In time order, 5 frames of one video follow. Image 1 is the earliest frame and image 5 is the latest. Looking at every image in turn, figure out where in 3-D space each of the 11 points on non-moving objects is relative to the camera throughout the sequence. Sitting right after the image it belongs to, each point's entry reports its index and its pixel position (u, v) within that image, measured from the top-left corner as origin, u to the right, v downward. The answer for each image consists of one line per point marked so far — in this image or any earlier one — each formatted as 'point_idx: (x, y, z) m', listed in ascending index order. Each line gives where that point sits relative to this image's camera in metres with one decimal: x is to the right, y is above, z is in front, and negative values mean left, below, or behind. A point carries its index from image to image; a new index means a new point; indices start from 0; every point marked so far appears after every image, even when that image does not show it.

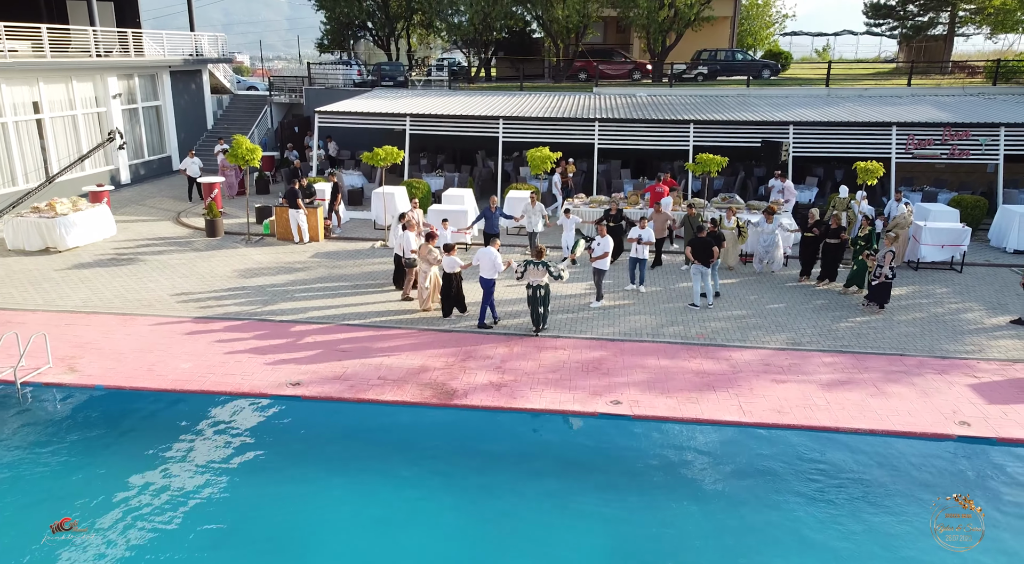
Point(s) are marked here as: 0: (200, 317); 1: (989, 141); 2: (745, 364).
0: (-5.2, -0.6, +12.5) m
1: (+12.1, +3.6, +19.0) m
2: (+3.4, -1.2, +10.9) m
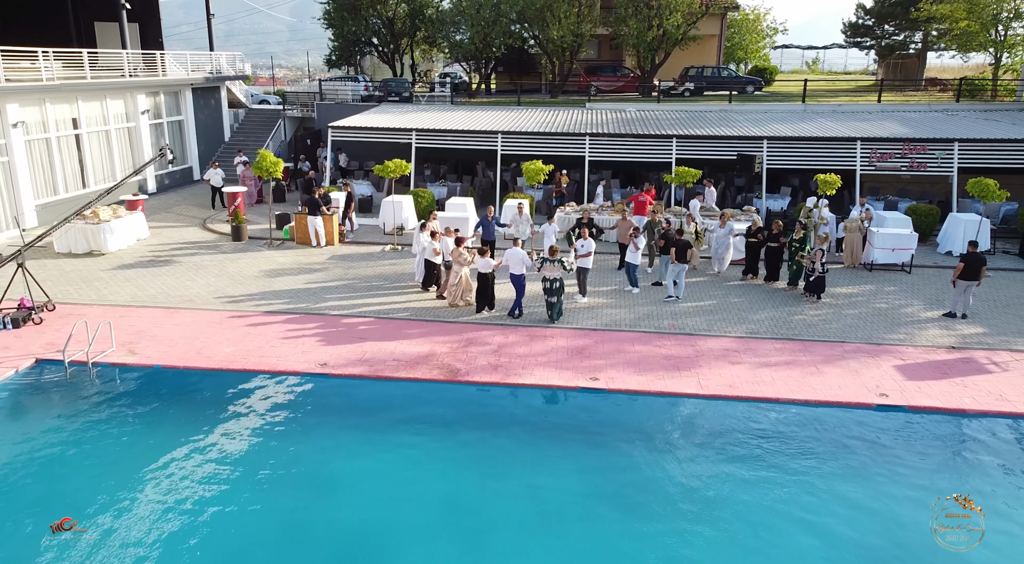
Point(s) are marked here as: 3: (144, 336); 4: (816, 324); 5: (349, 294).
0: (-5.2, -0.6, +14.3) m
1: (+12.1, +3.5, +20.8) m
2: (+3.3, -1.1, +12.7) m
3: (-6.4, -0.9, +13.0) m
4: (+5.6, -0.7, +13.8) m
5: (-3.3, -0.3, +15.4) m
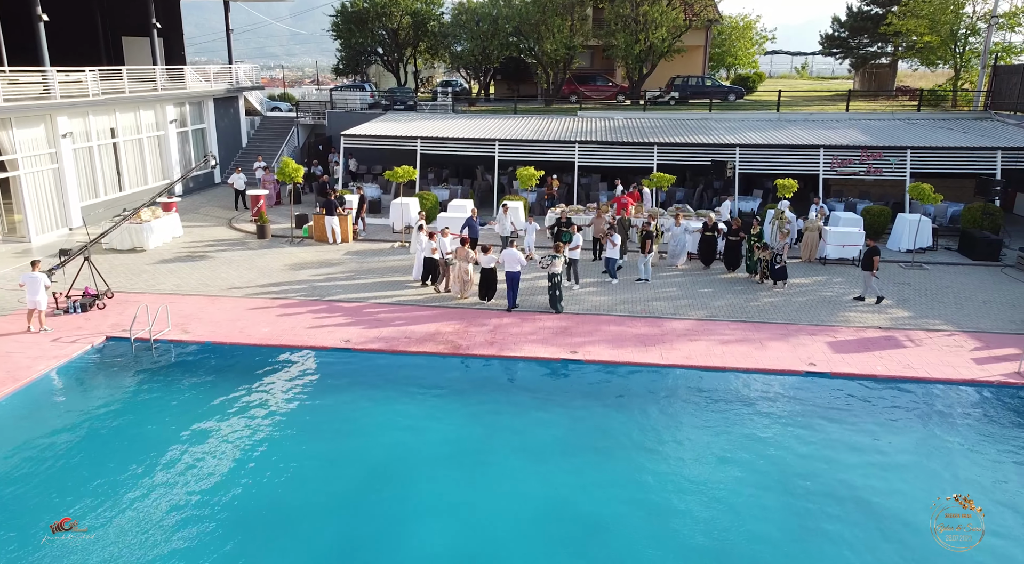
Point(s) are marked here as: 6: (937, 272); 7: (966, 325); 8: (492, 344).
0: (-5.4, -0.4, +16.5) m
1: (+11.9, +3.7, +23.1) m
2: (+3.2, -0.9, +15.0) m
3: (-6.5, -0.7, +15.2) m
4: (+5.5, -0.5, +16.1) m
5: (-3.4, -0.1, +17.6) m
6: (+10.5, +0.2, +18.4) m
7: (+9.0, -0.9, +14.8) m
8: (-0.4, -1.2, +14.2) m
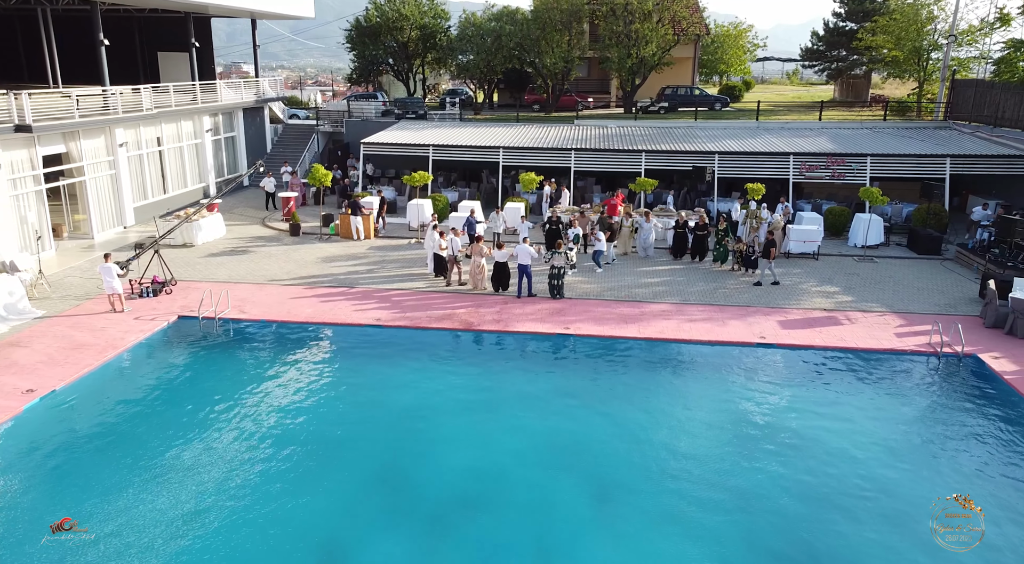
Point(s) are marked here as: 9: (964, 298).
0: (-5.3, -0.1, +19.3) m
1: (+12.0, +4.0, +25.9) m
2: (+3.3, -0.7, +17.8) m
3: (-6.4, -0.5, +18.0) m
4: (+5.6, -0.3, +18.9) m
5: (-3.4, +0.2, +20.4) m
6: (+10.6, +0.5, +21.2) m
7: (+9.1, -0.6, +17.6) m
8: (-0.3, -0.9, +17.1) m
9: (+11.0, -0.4, +18.2) m
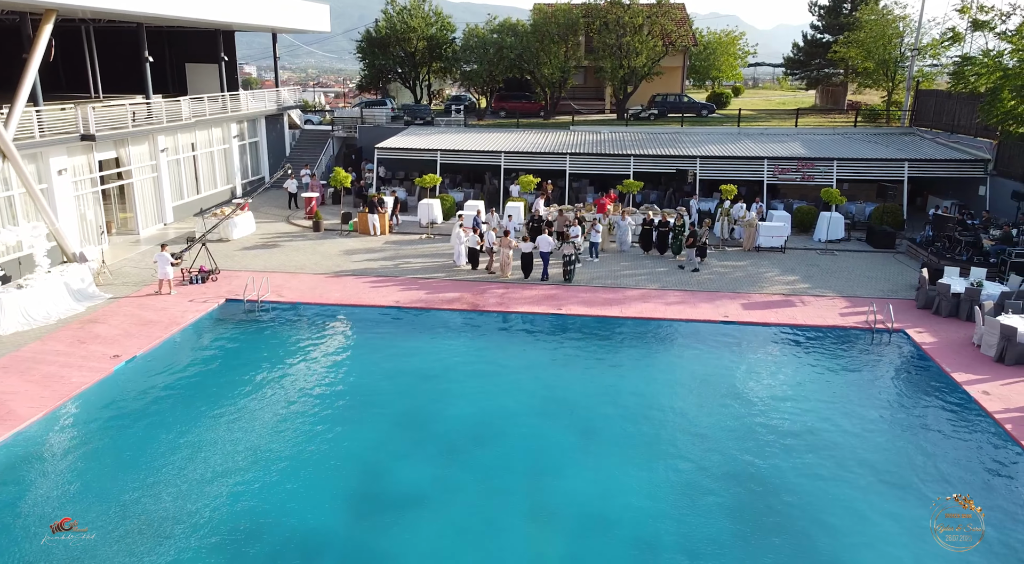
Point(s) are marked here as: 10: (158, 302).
0: (-5.3, +0.2, +22.1) m
1: (+12.0, +4.3, +28.6) m
2: (+3.3, -0.4, +20.5) m
3: (-6.4, -0.2, +20.8) m
4: (+5.6, 0.0, +21.6) m
5: (-3.3, +0.5, +23.2) m
6: (+10.6, +0.8, +24.0) m
7: (+9.1, -0.3, +20.4) m
8: (-0.3, -0.6, +19.8) m
9: (+11.0, -0.1, +20.9) m
10: (-9.2, -0.5, +19.3) m
